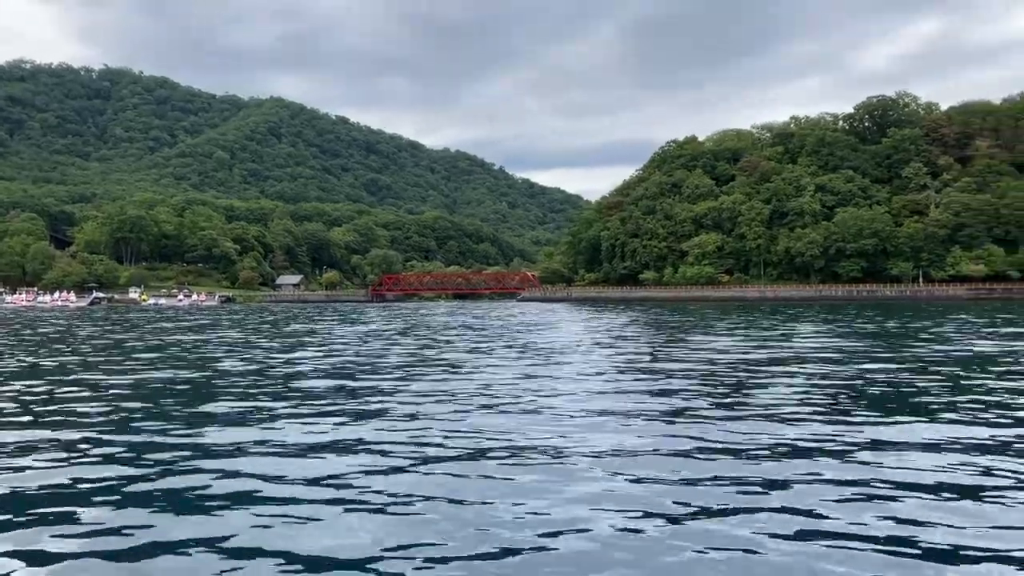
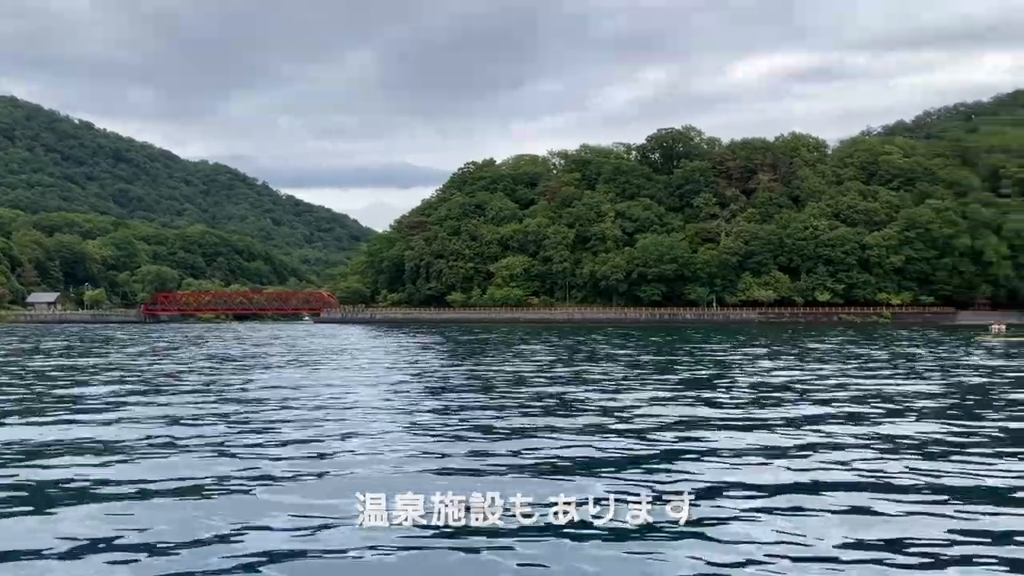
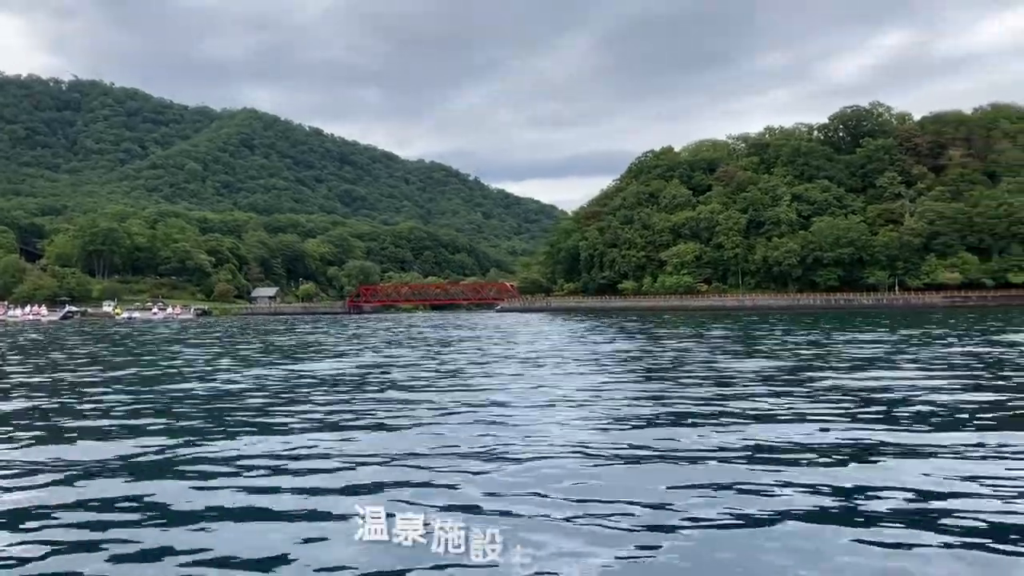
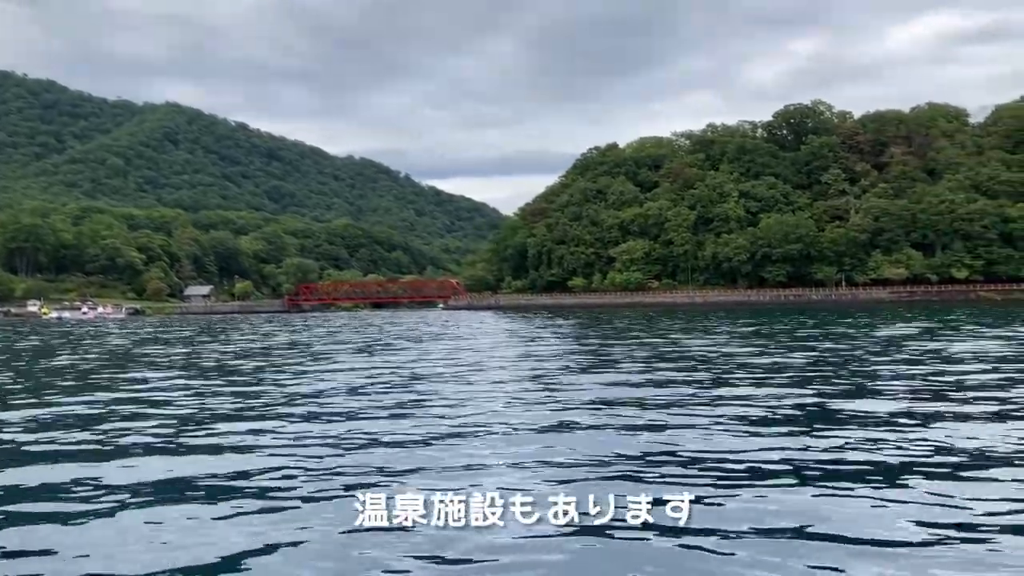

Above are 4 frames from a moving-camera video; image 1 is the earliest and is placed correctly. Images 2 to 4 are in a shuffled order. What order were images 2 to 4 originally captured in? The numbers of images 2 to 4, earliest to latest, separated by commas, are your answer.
3, 4, 2
